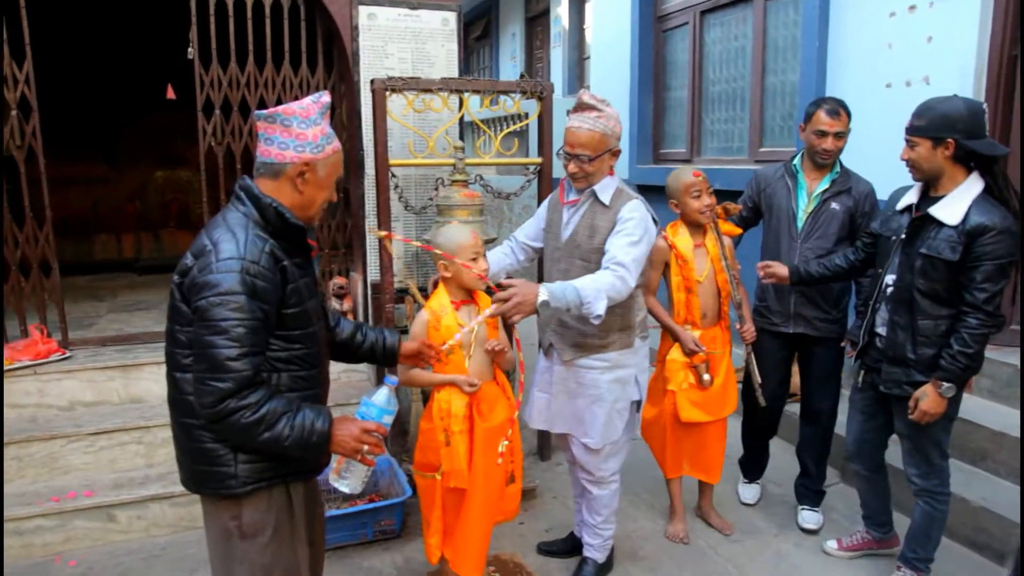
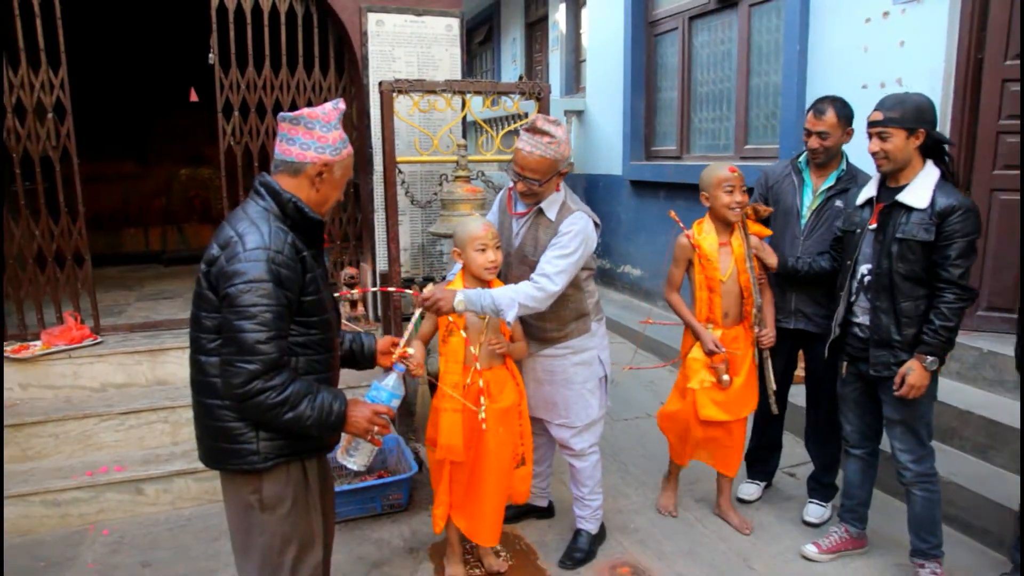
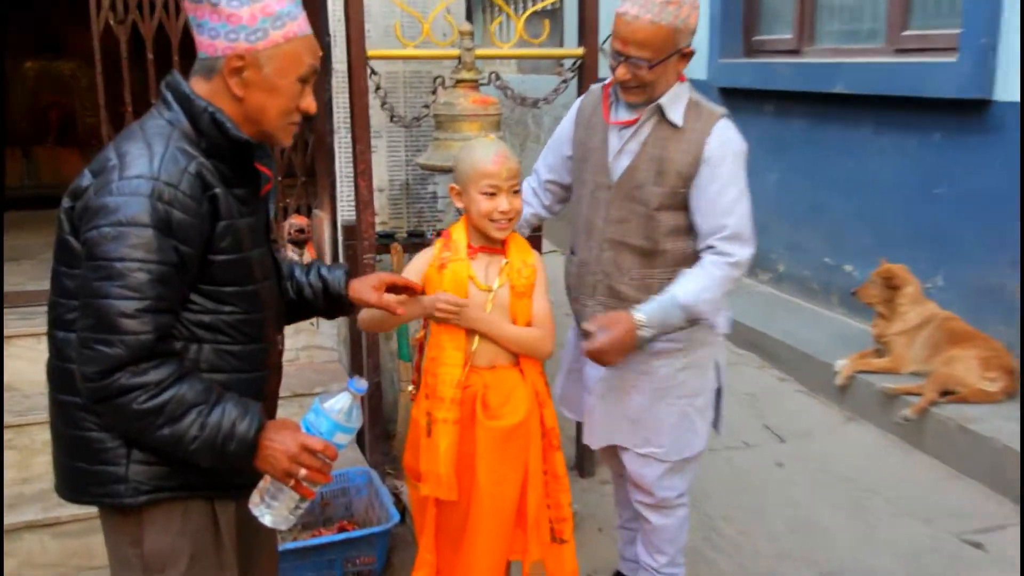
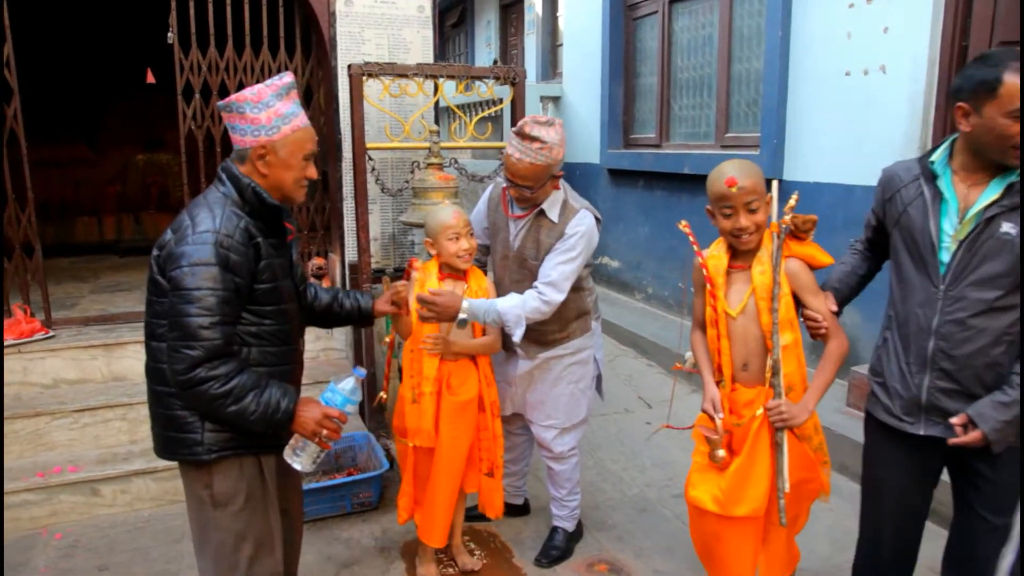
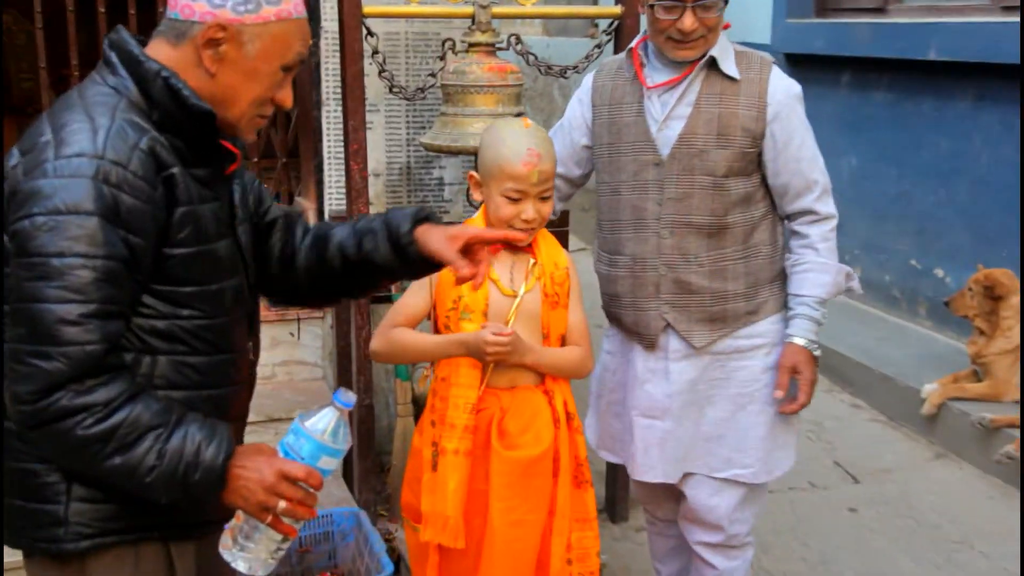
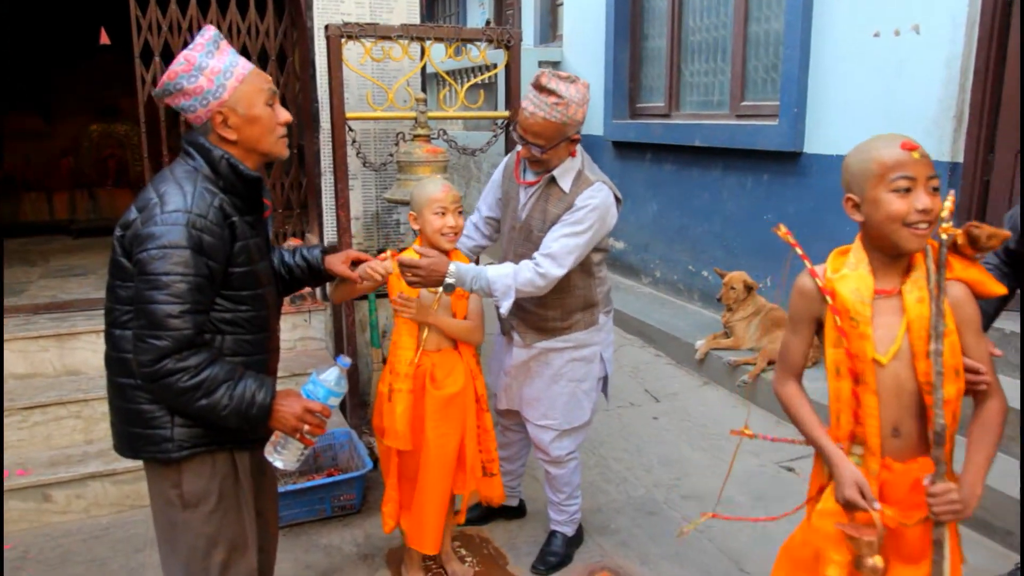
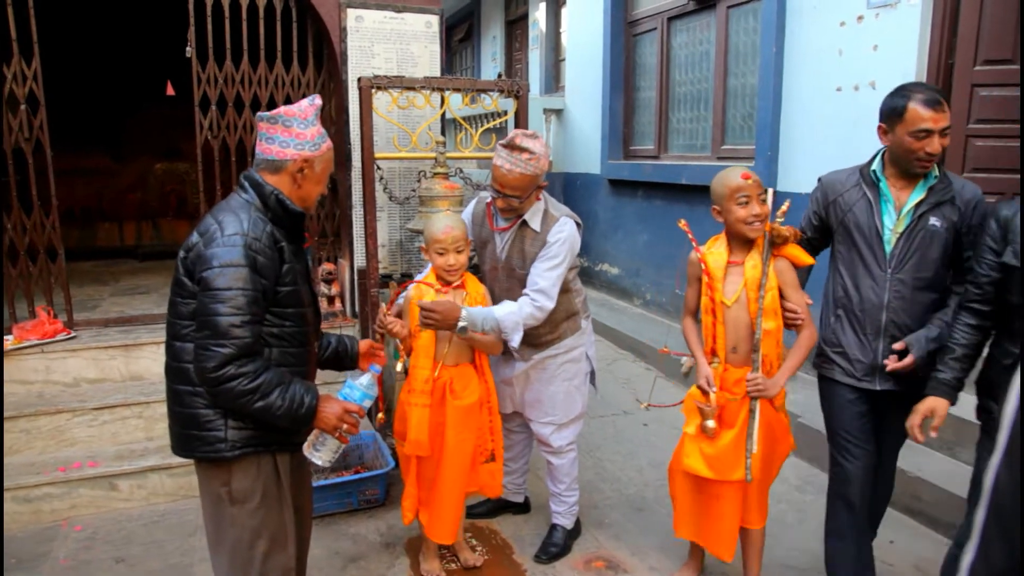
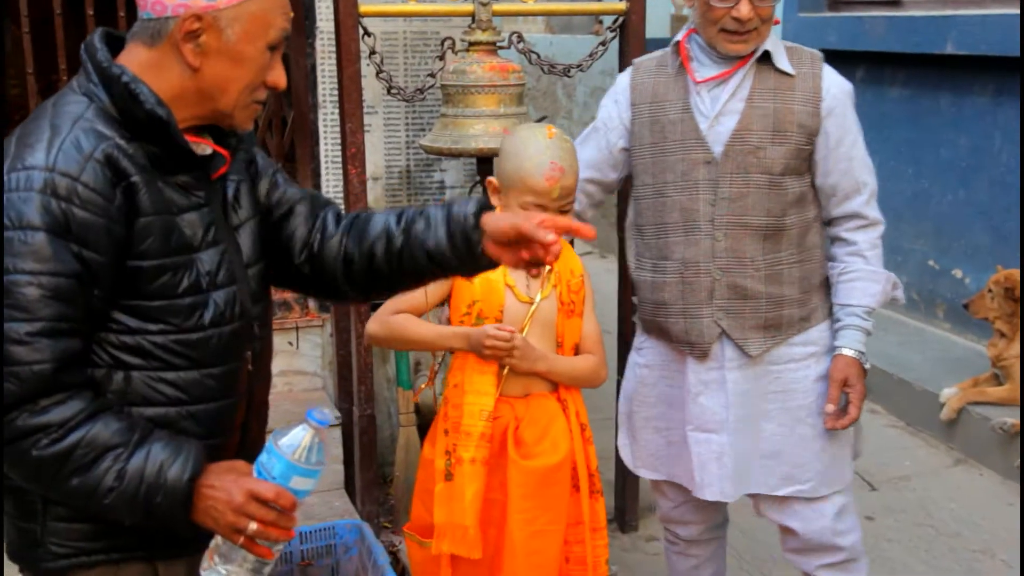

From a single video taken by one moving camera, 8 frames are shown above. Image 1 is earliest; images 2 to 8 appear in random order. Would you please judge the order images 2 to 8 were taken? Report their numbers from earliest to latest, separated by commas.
2, 7, 4, 6, 3, 5, 8
